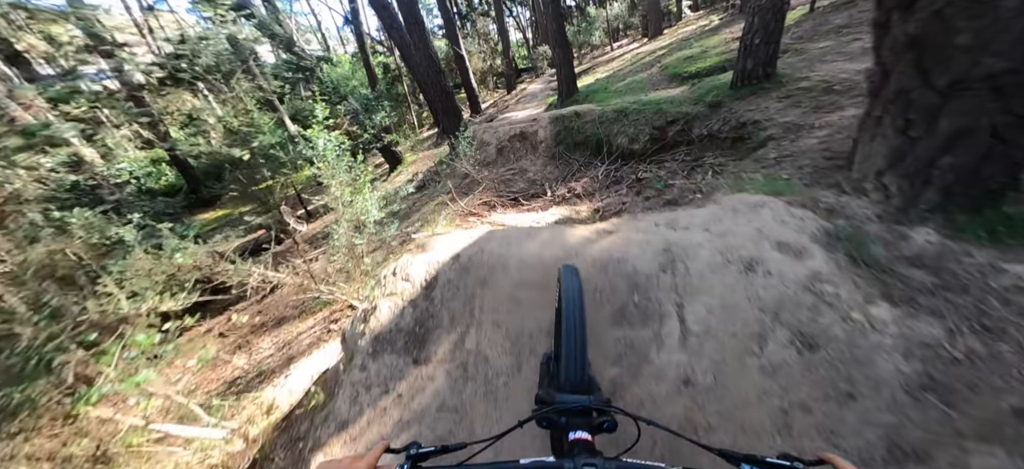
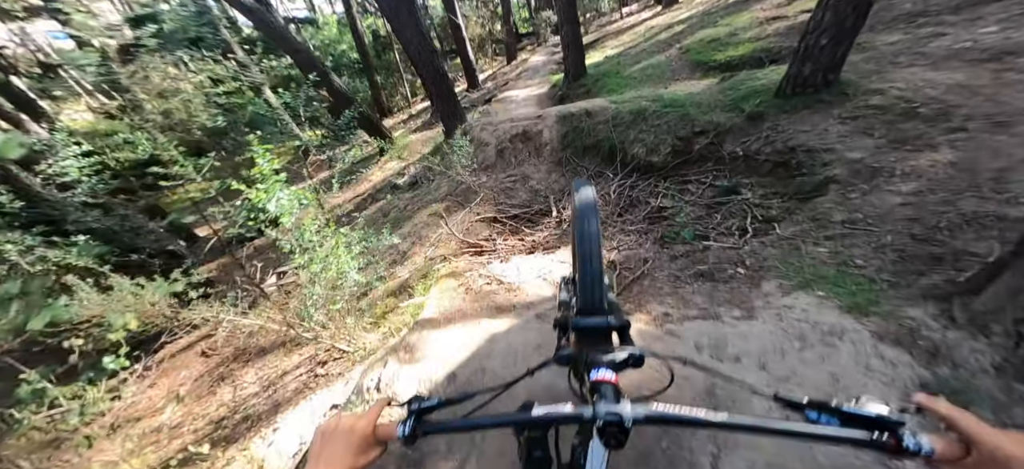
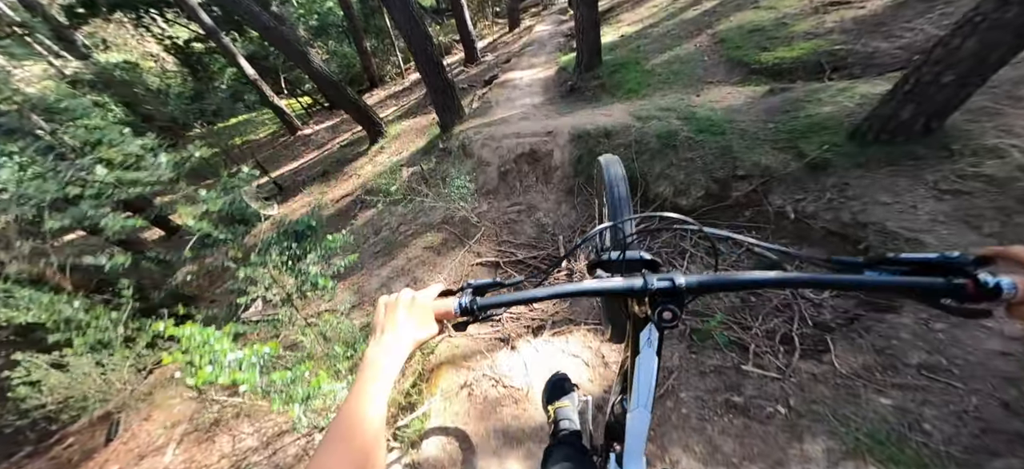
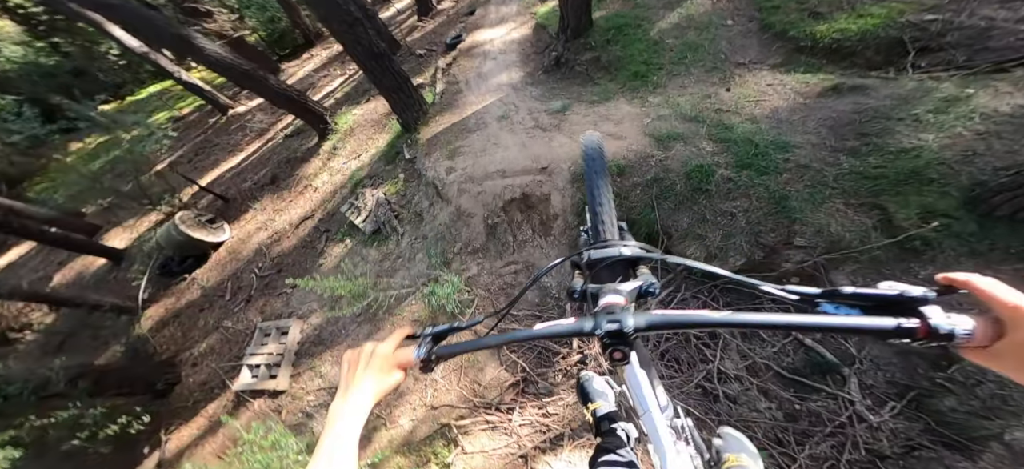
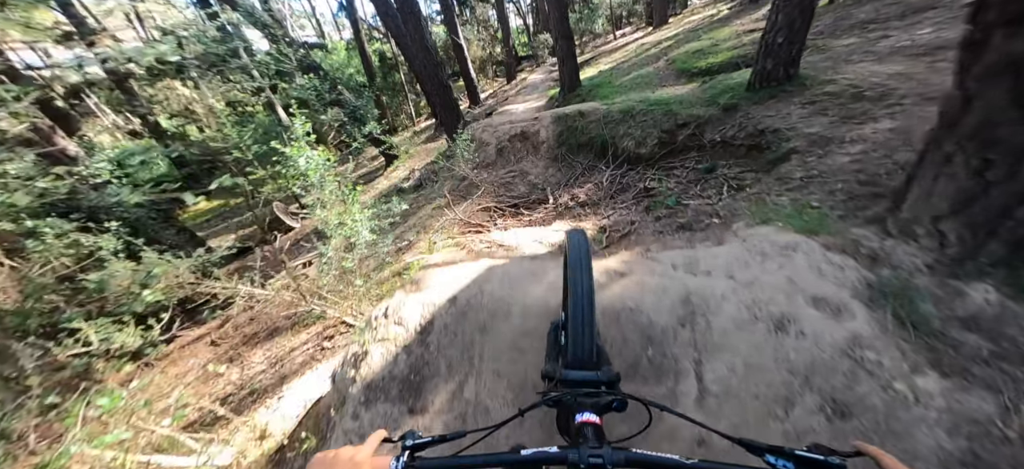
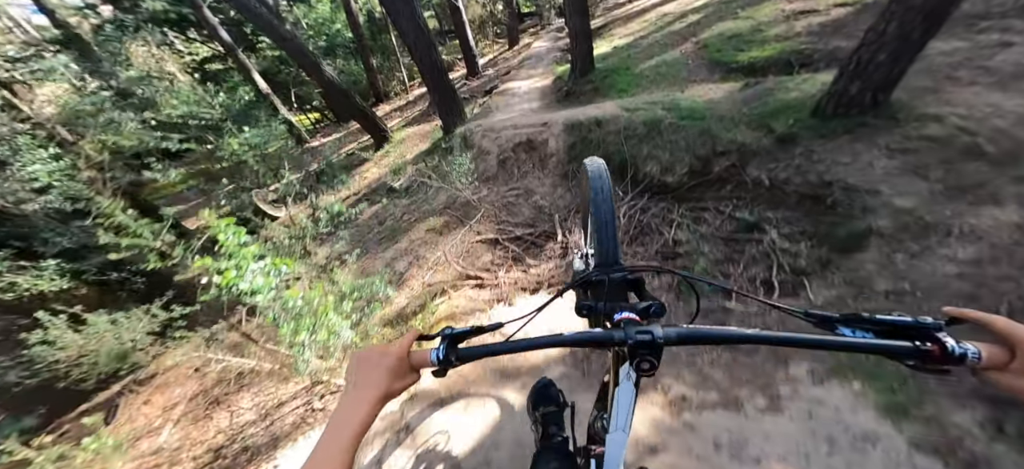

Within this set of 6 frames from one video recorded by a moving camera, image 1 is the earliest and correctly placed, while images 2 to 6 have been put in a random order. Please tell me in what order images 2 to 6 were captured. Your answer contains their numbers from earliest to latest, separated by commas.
5, 2, 6, 3, 4
